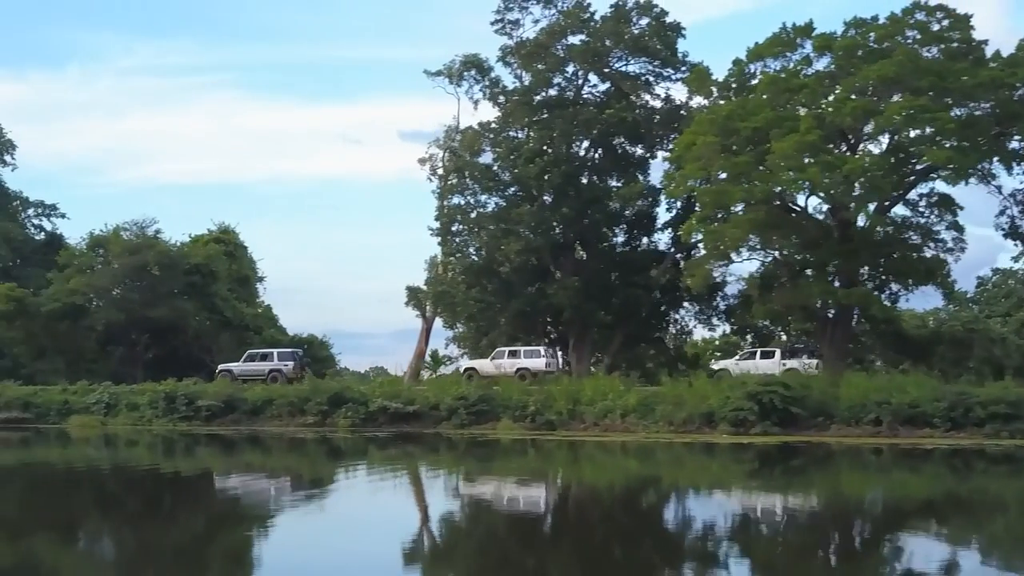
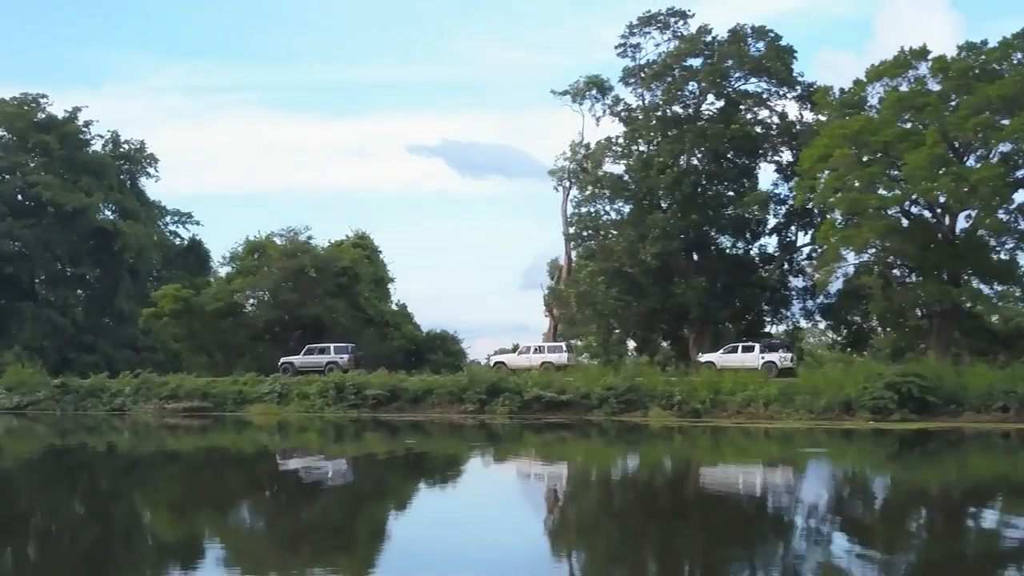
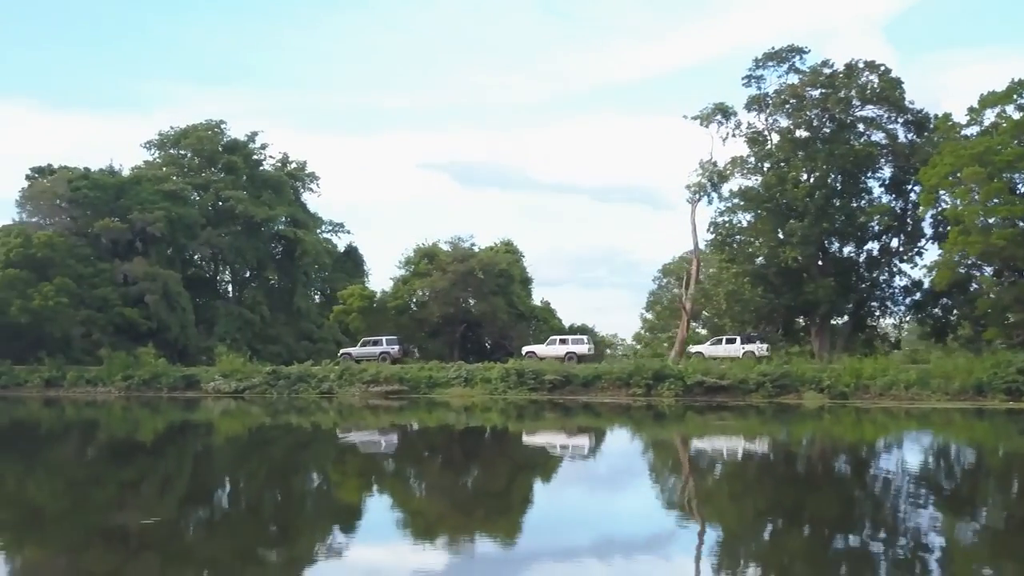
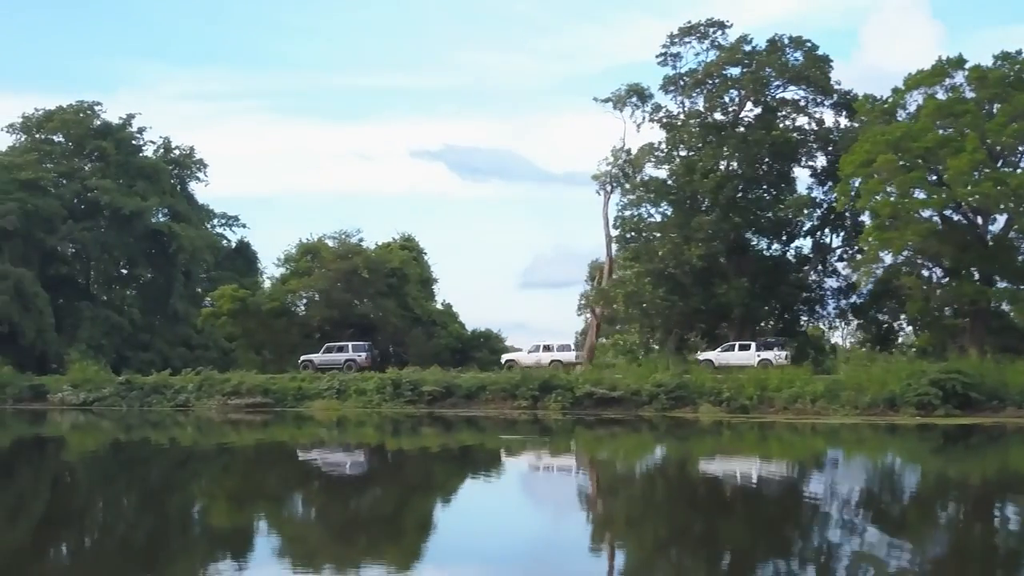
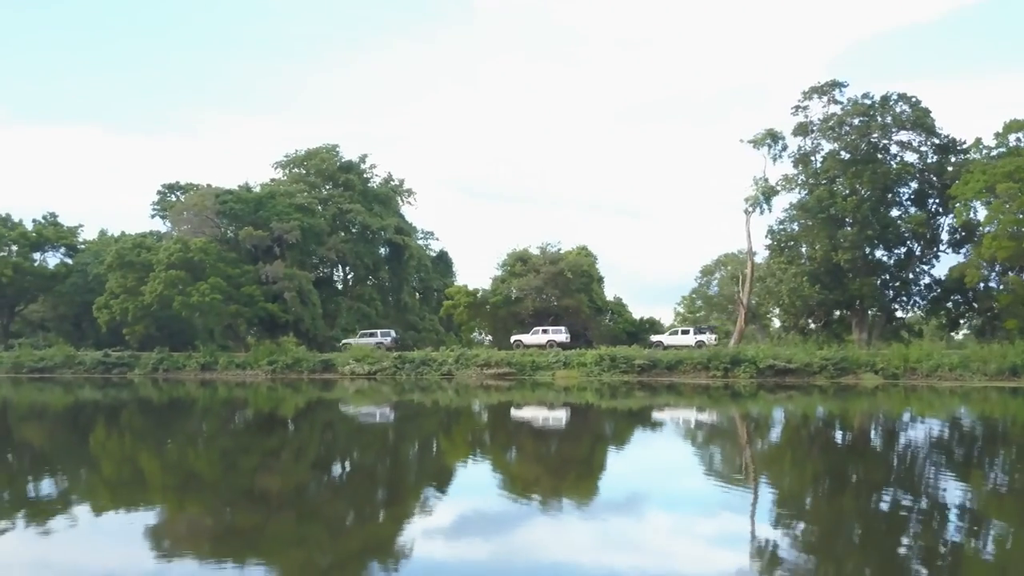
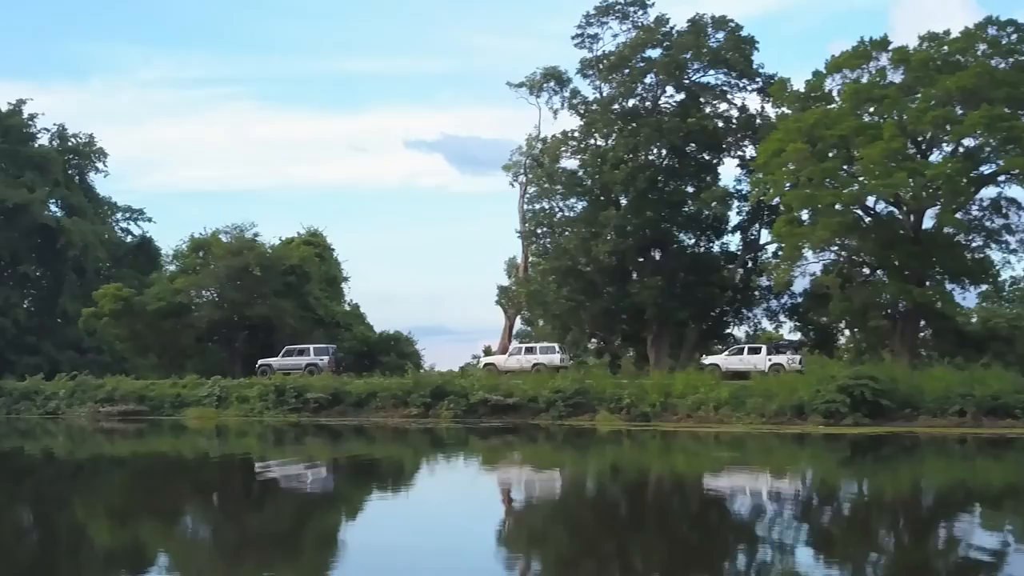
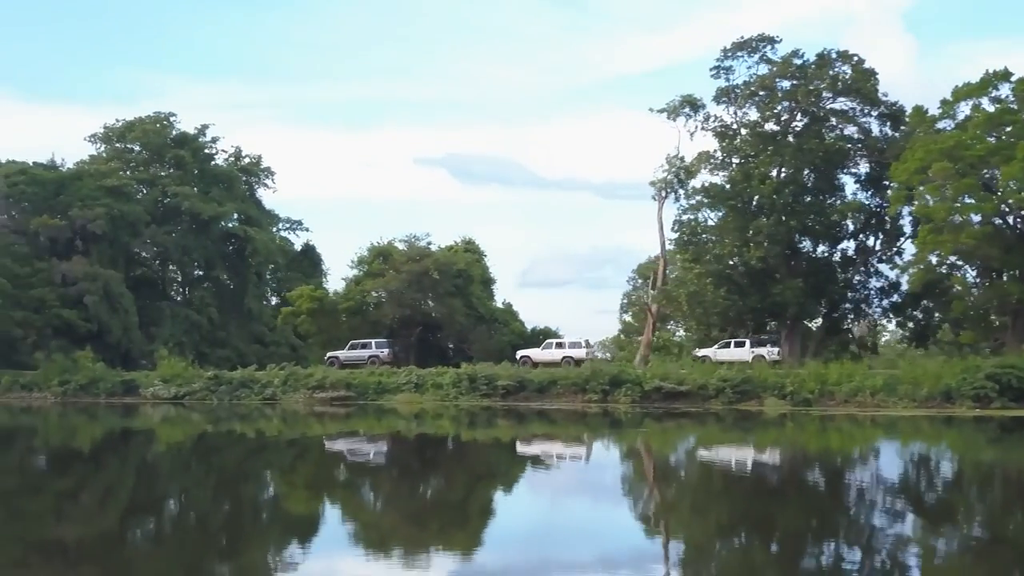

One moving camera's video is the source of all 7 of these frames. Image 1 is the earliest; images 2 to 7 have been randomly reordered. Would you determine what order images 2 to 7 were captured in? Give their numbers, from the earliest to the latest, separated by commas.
6, 2, 4, 7, 3, 5
